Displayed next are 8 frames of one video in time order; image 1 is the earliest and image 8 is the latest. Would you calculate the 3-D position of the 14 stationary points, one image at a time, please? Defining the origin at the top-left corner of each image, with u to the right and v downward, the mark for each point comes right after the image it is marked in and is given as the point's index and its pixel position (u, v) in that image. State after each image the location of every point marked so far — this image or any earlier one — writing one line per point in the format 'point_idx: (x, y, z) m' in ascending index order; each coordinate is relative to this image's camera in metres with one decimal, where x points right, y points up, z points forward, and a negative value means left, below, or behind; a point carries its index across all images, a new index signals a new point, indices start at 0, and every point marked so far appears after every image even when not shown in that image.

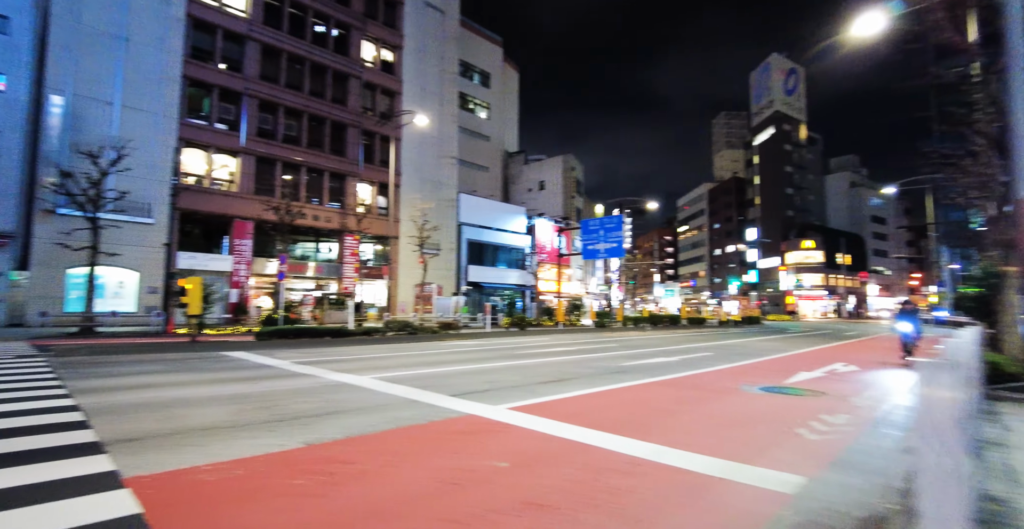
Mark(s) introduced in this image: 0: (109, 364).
0: (-7.9, -2.0, +9.6) m
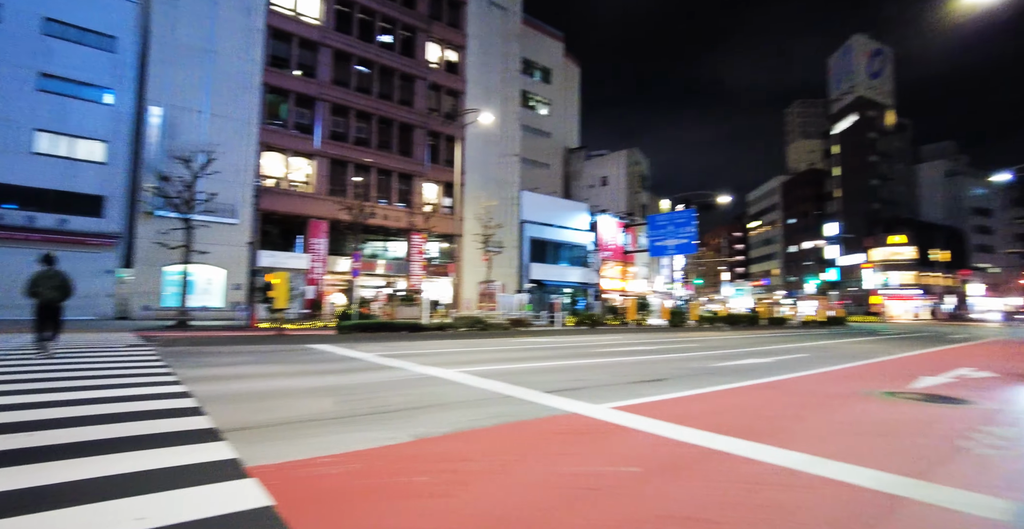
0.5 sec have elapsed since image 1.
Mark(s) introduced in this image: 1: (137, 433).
0: (-6.2, -1.8, +10.1) m
1: (-3.3, -1.5, +4.3) m
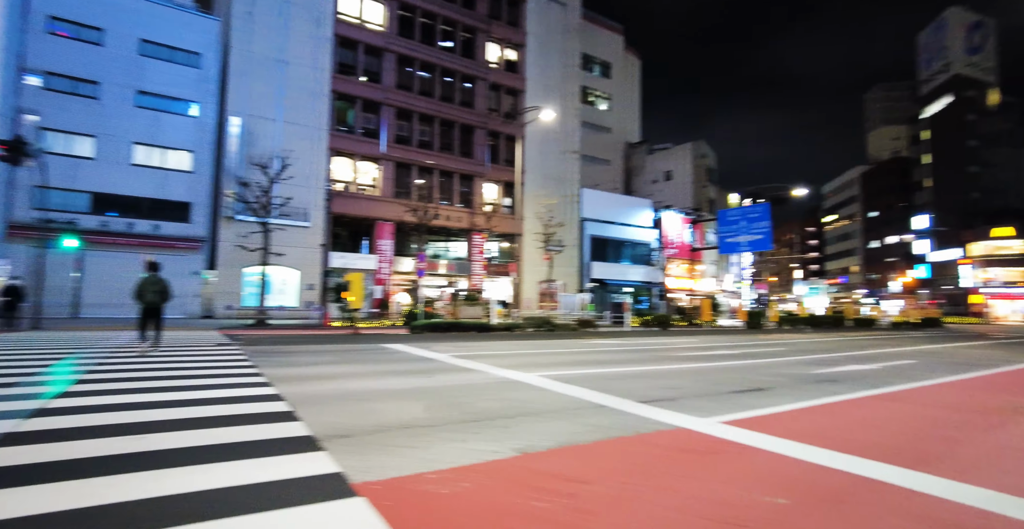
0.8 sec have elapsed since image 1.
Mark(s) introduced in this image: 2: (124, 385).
0: (-4.7, -1.9, +10.4) m
1: (-2.4, -1.5, +4.2) m
2: (-5.3, -1.7, +6.7) m
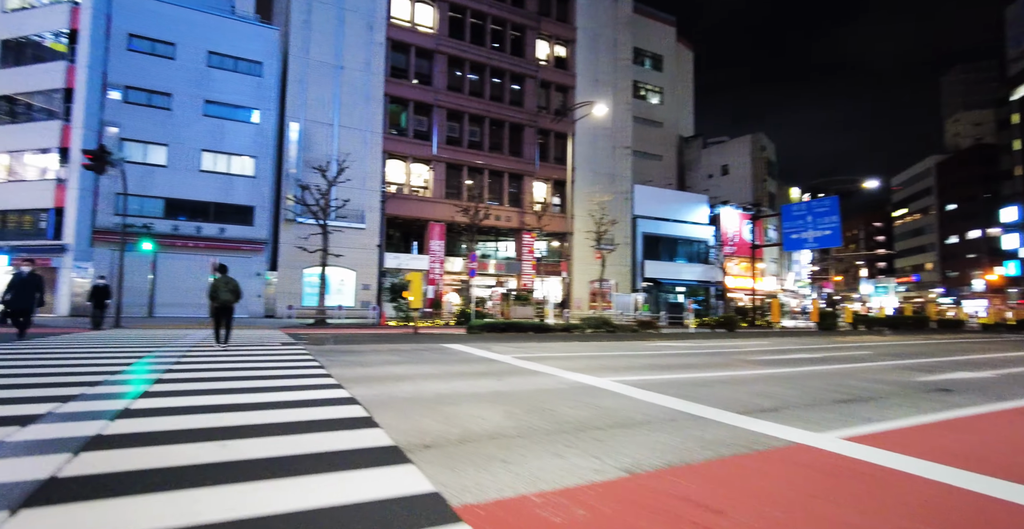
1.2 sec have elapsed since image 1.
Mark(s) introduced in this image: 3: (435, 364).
0: (-3.3, -1.9, +10.3) m
1: (-1.6, -1.5, +4.0) m
2: (-4.3, -1.6, +6.8) m
3: (-1.4, -1.8, +8.8) m
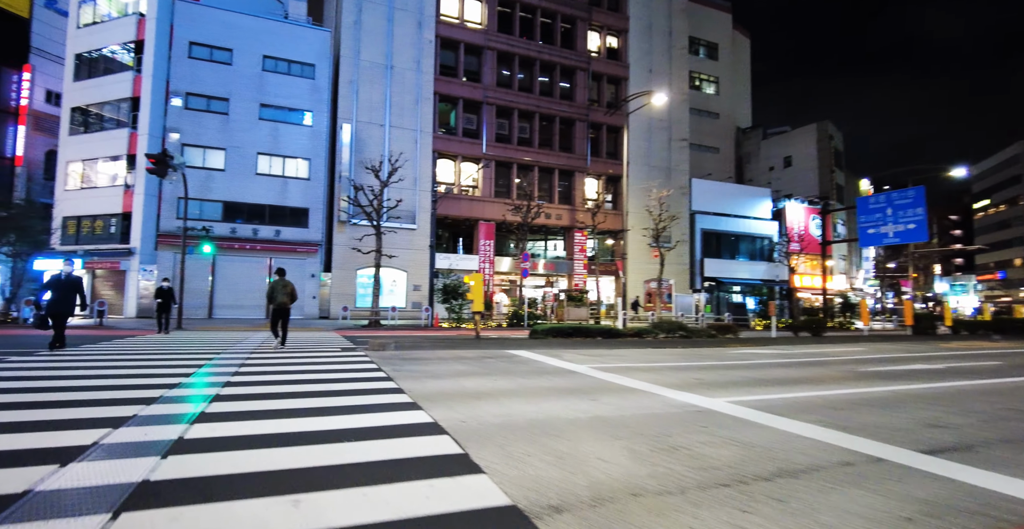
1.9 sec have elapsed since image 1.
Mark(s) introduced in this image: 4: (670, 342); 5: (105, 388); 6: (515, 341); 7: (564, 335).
0: (-1.8, -1.9, +9.6) m
1: (-0.6, -1.5, +3.1) m
2: (-3.1, -1.7, +6.1) m
3: (0.0, -1.8, +7.9) m
4: (+4.6, -2.2, +14.3) m
5: (-5.5, -1.7, +6.6) m
6: (+0.1, -1.9, +12.4) m
7: (+1.4, -1.9, +13.4) m
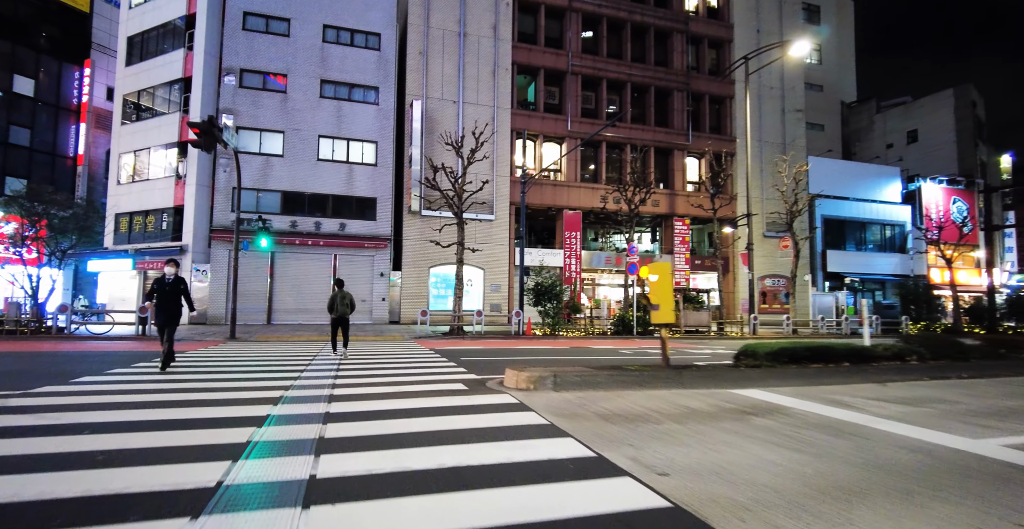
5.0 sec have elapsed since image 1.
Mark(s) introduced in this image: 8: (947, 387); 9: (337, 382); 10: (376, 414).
0: (+1.3, -1.6, +5.1) m
1: (+1.8, -1.2, -1.4) m
2: (-0.3, -1.4, +1.8) m
3: (+2.9, -1.5, +3.2) m
4: (+8.1, -1.9, +9.1) m
5: (-2.7, -1.5, +2.5) m
6: (+3.4, -1.7, +7.7) m
7: (+4.8, -1.6, +8.6) m
8: (+6.9, -1.8, +7.8) m
9: (-3.2, -2.1, +8.9) m
10: (-1.6, -1.8, +5.5) m
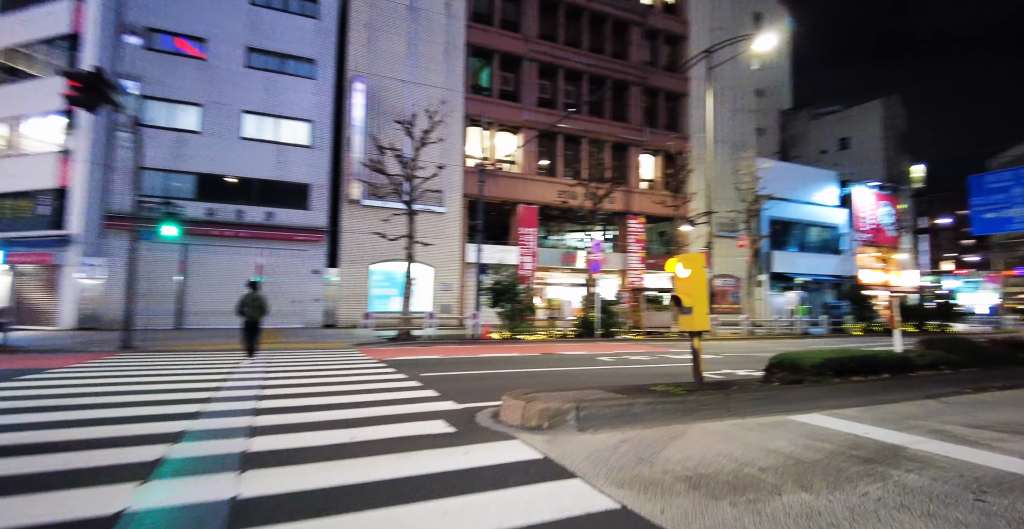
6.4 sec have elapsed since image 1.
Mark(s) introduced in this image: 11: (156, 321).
0: (+1.5, -1.5, +3.3) m
1: (+2.9, -1.1, -3.1) m
2: (+0.3, -1.3, -0.2) m
3: (+3.3, -1.4, +1.7) m
4: (+7.8, -1.9, +8.2) m
5: (-2.0, -1.3, +0.3) m
6: (+3.3, -1.6, +6.2) m
7: (+4.6, -1.6, +7.2) m
8: (+6.8, -1.8, +6.7) m
9: (-3.4, -2.0, +6.5) m
10: (-1.4, -1.7, +3.3) m
11: (-14.0, -2.2, +19.4) m
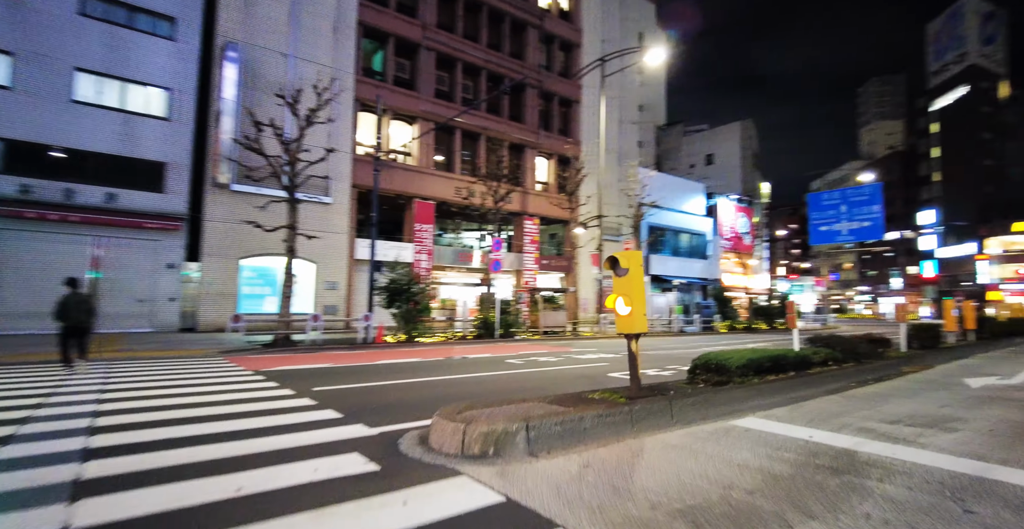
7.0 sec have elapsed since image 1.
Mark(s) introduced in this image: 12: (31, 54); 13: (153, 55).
0: (+1.3, -1.5, +2.8) m
1: (+4.1, -1.1, -3.1) m
2: (+1.0, -1.3, -0.8) m
3: (+3.5, -1.4, +1.7) m
4: (+6.3, -1.9, +9.0) m
5: (-1.5, -1.2, -1.0) m
6: (+2.4, -1.6, +6.0) m
7: (+3.4, -1.6, +7.3) m
8: (+5.7, -1.8, +7.3) m
9: (-4.2, -1.9, +4.8) m
10: (-1.5, -1.6, +2.2) m
11: (-17.5, -1.9, +15.0) m
12: (-16.3, +7.1, +16.6) m
13: (-13.7, +7.9, +18.6) m
